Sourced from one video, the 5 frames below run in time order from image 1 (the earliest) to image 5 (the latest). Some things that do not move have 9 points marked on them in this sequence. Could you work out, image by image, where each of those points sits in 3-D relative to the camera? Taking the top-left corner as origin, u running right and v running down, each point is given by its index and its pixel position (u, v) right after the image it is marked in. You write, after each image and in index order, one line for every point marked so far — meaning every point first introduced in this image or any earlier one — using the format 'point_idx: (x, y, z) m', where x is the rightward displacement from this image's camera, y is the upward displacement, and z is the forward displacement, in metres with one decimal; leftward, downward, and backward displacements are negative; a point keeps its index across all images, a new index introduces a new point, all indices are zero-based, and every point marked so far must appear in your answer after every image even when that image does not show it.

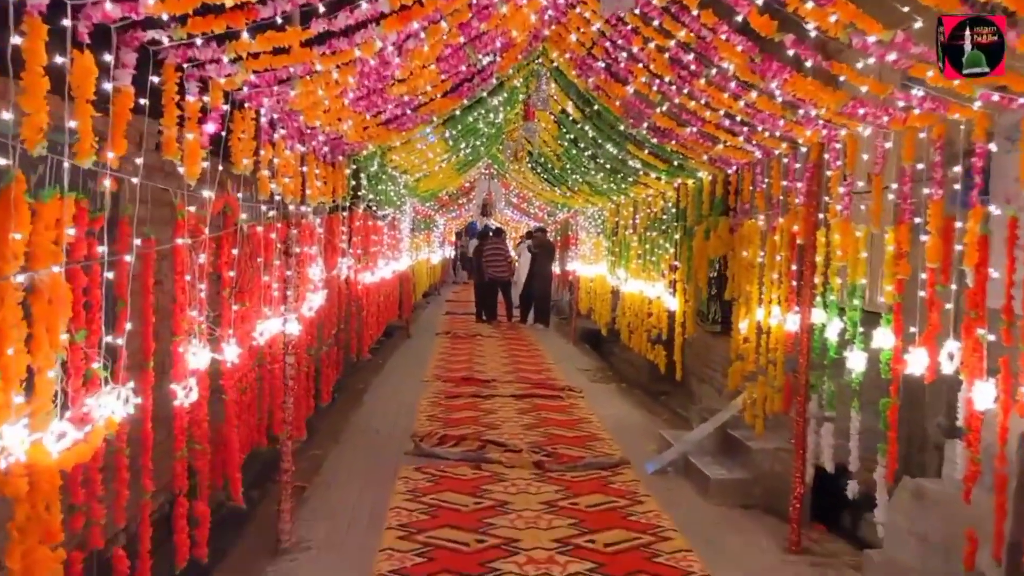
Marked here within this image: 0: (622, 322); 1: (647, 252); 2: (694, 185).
0: (+1.1, -0.3, +10.2) m
1: (+1.2, +0.3, +9.0) m
2: (+1.3, +0.7, +7.4) m
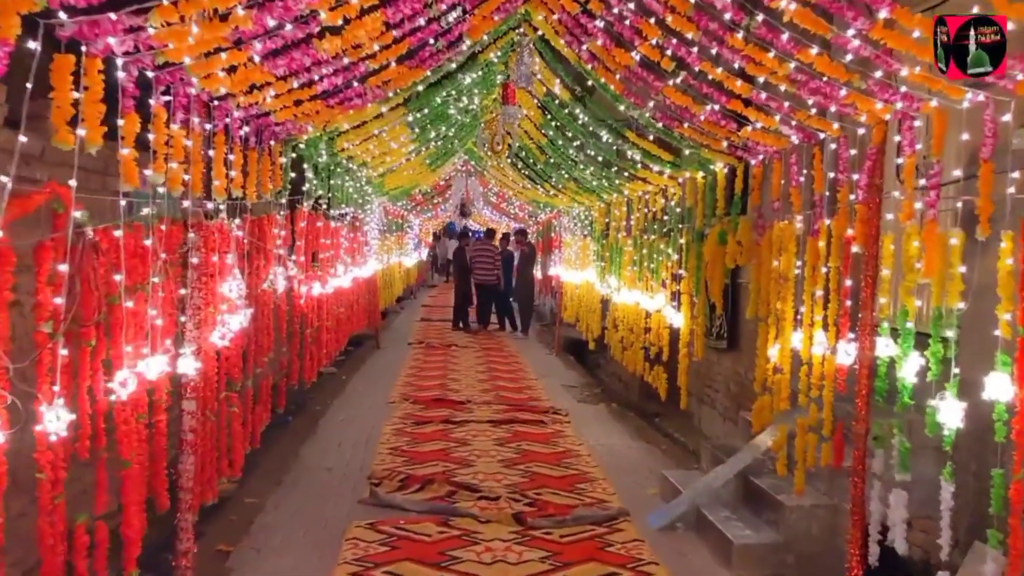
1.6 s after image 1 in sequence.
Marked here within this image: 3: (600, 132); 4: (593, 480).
0: (+0.9, -0.4, +9.0) m
1: (+1.0, +0.2, +7.8) m
2: (+1.1, +0.7, +6.2) m
3: (+0.5, +1.0, +6.4) m
4: (+0.5, -1.2, +6.5) m
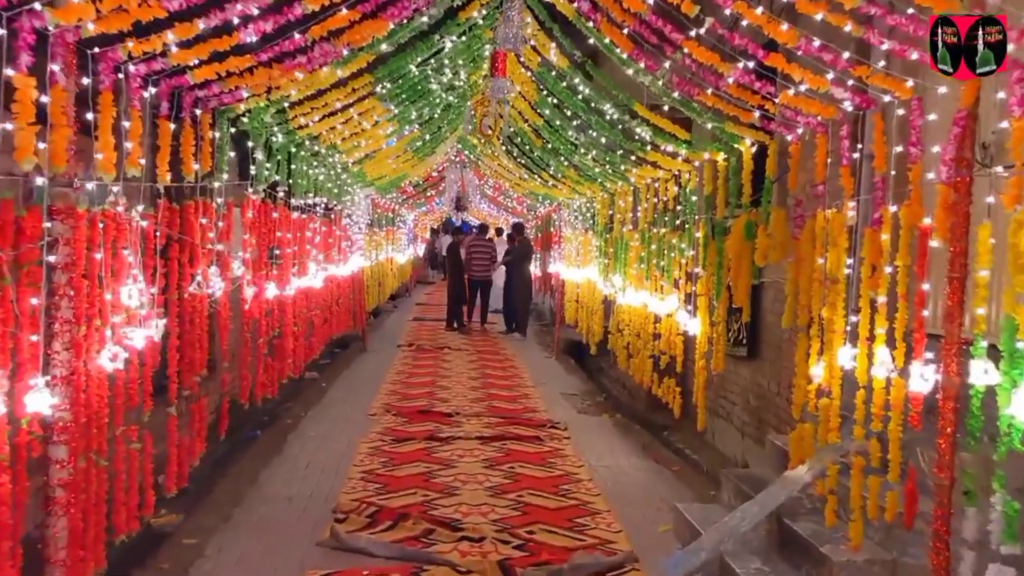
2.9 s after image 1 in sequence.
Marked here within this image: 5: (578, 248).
0: (+0.8, -0.4, +8.1) m
1: (+0.9, +0.2, +6.9) m
2: (+1.1, +0.7, +5.3) m
3: (+0.5, +1.0, +5.5) m
4: (+0.4, -1.2, +5.5) m
5: (+0.7, +0.4, +10.8) m
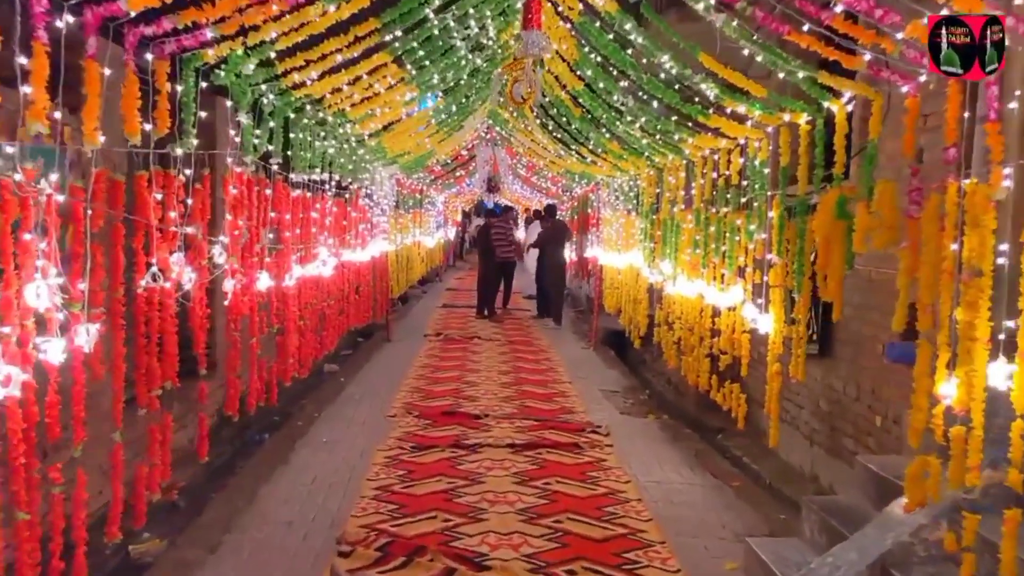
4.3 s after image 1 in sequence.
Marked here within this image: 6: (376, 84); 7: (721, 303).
0: (+1.1, -0.3, +7.2) m
1: (+1.1, +0.3, +6.0) m
2: (+1.2, +0.7, +4.3) m
3: (+0.7, +1.0, +4.6) m
4: (+0.6, -1.2, +4.6) m
5: (+1.0, +0.5, +9.9) m
6: (-0.7, +1.0, +5.3) m
7: (+1.1, -0.1, +5.6) m
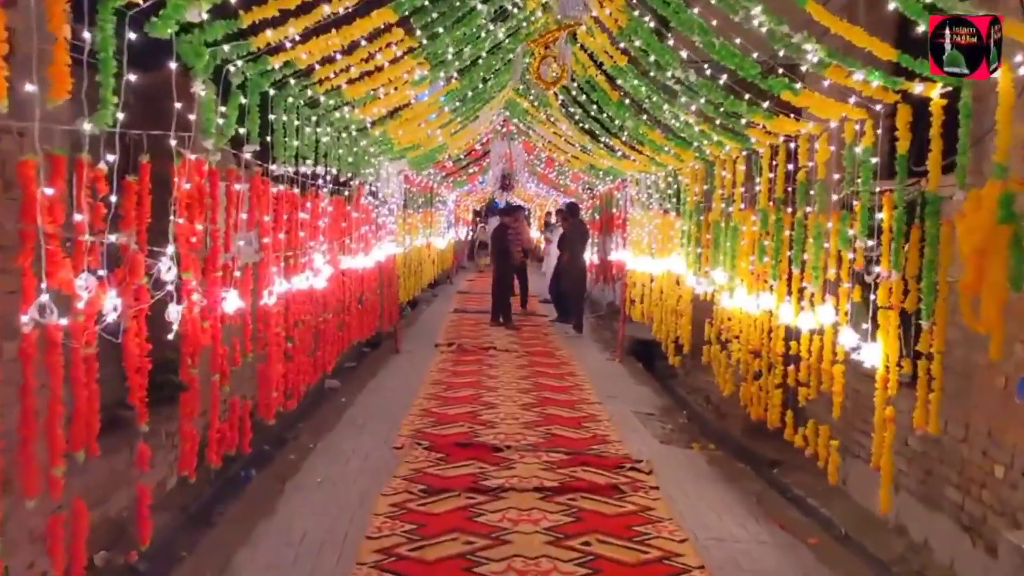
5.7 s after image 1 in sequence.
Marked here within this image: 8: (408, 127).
0: (+1.2, -0.4, +6.1) m
1: (+1.3, +0.2, +4.9) m
2: (+1.4, +0.6, +3.3) m
3: (+0.8, +0.9, +3.5) m
4: (+0.7, -1.2, +3.6) m
5: (+1.2, +0.5, +8.8) m
6: (-0.6, +1.0, +4.3) m
7: (+1.3, -0.2, +4.5) m
8: (-0.7, +1.1, +6.9) m
